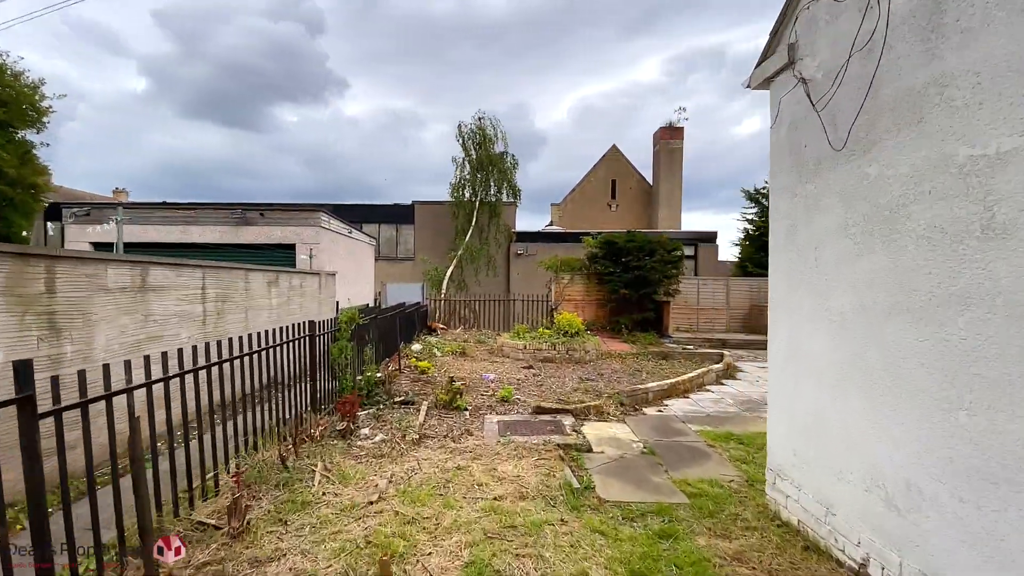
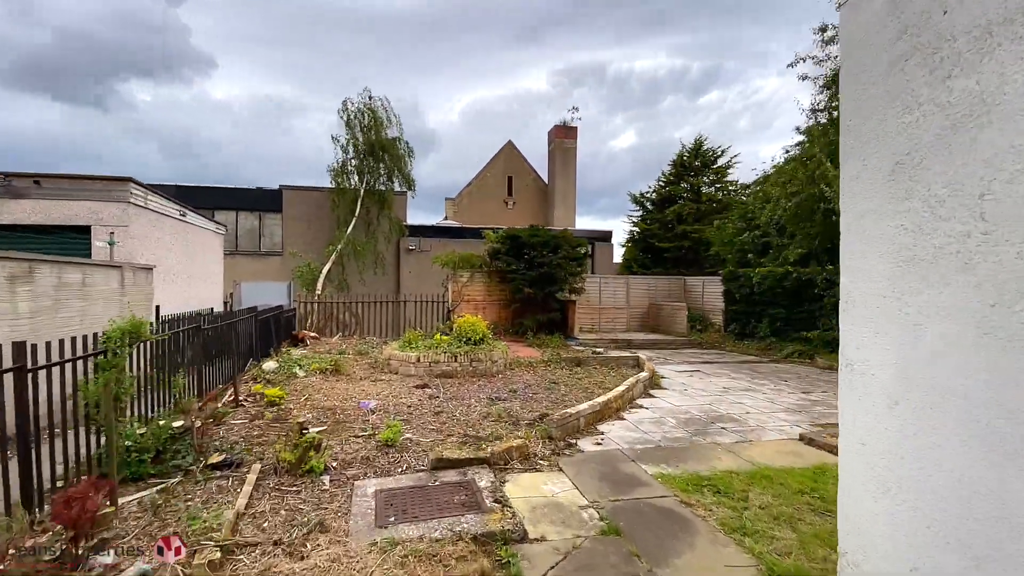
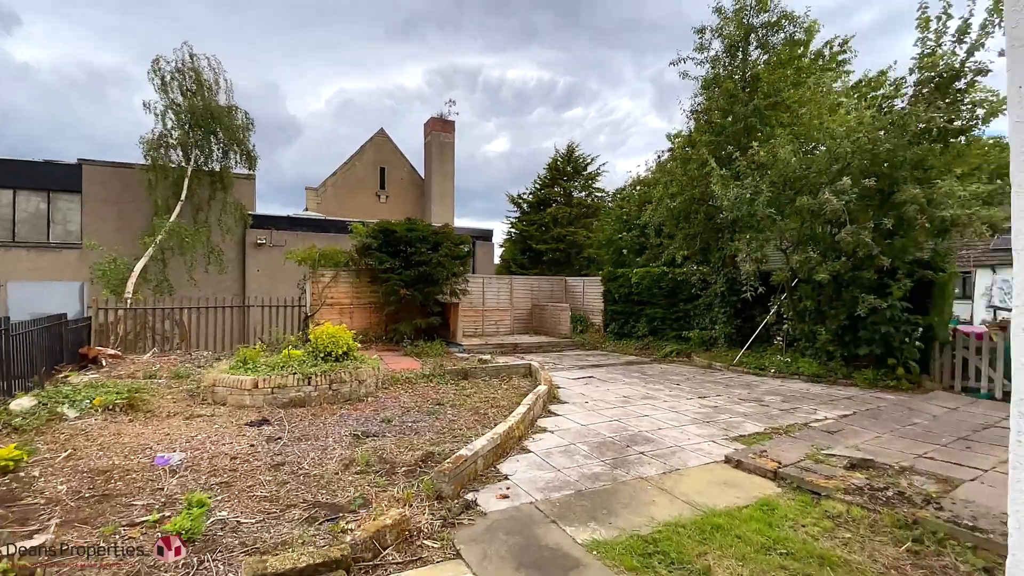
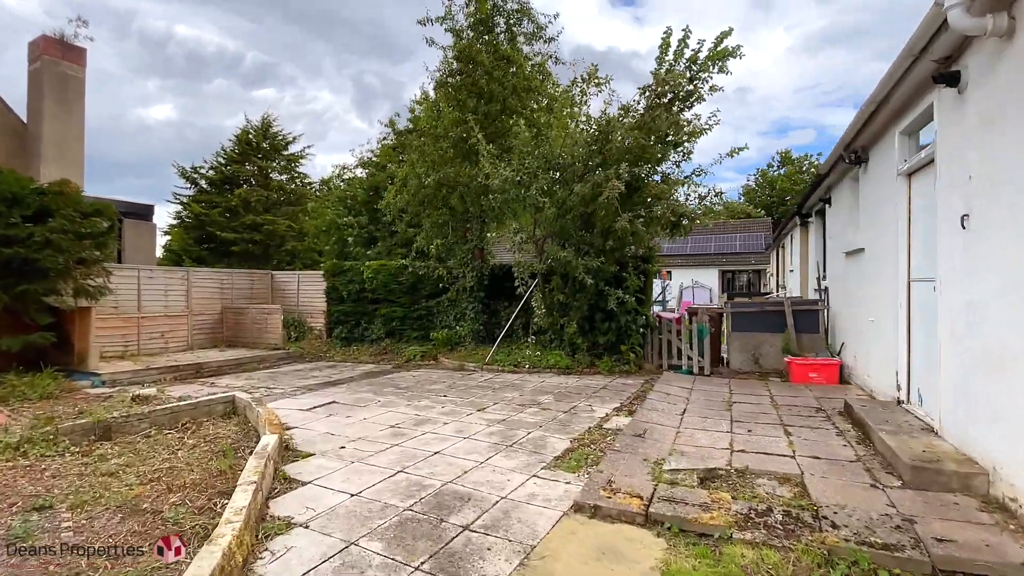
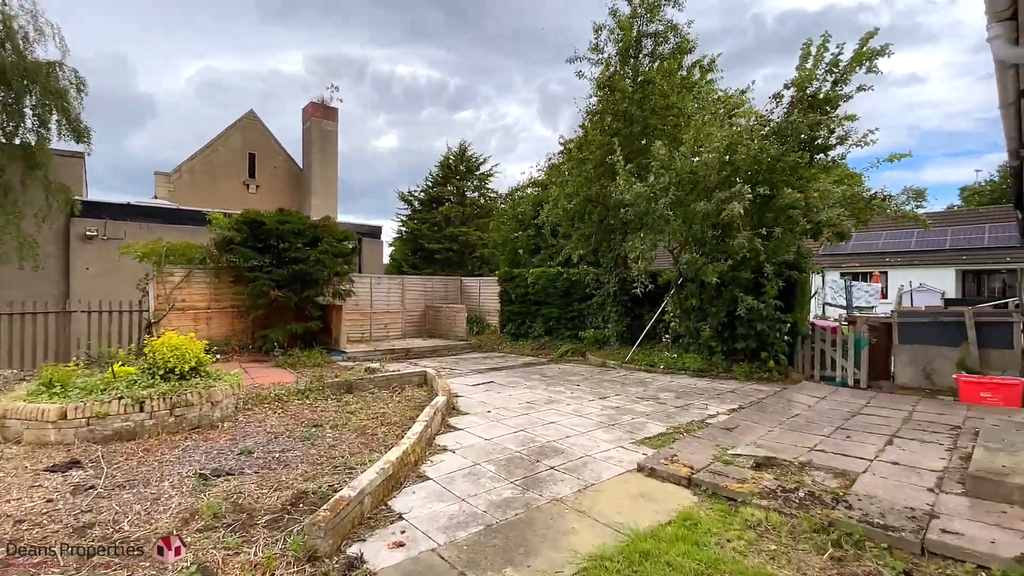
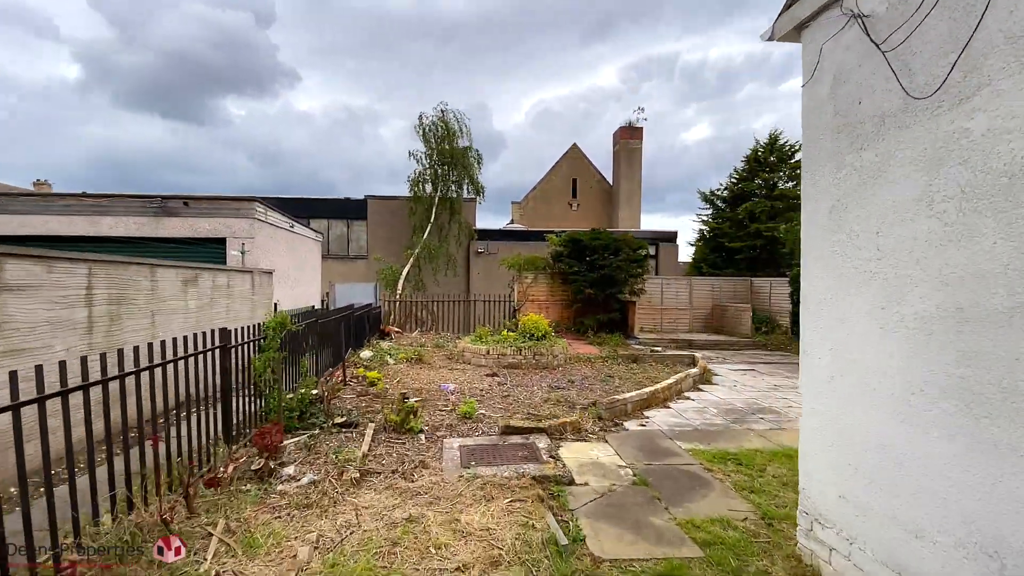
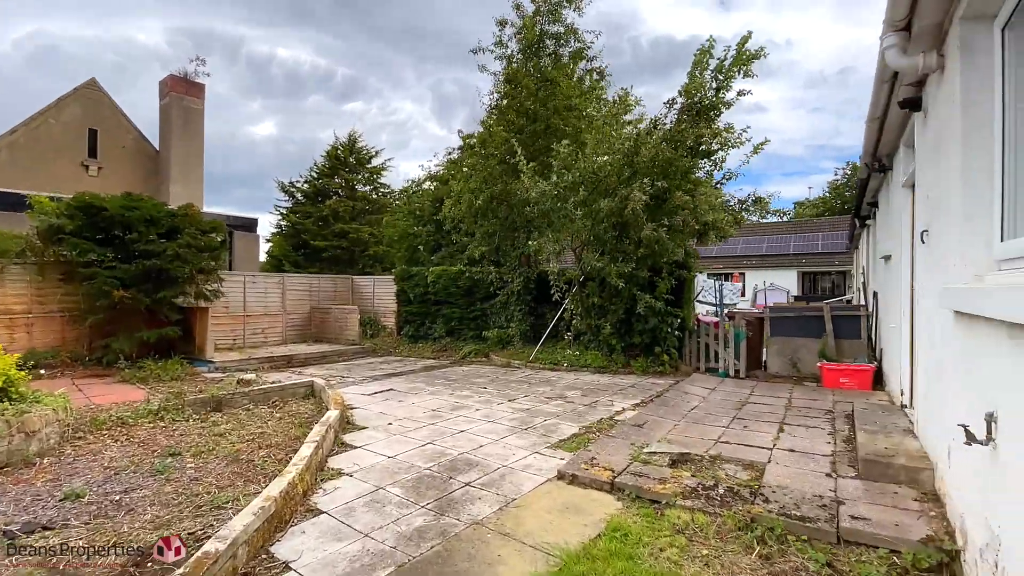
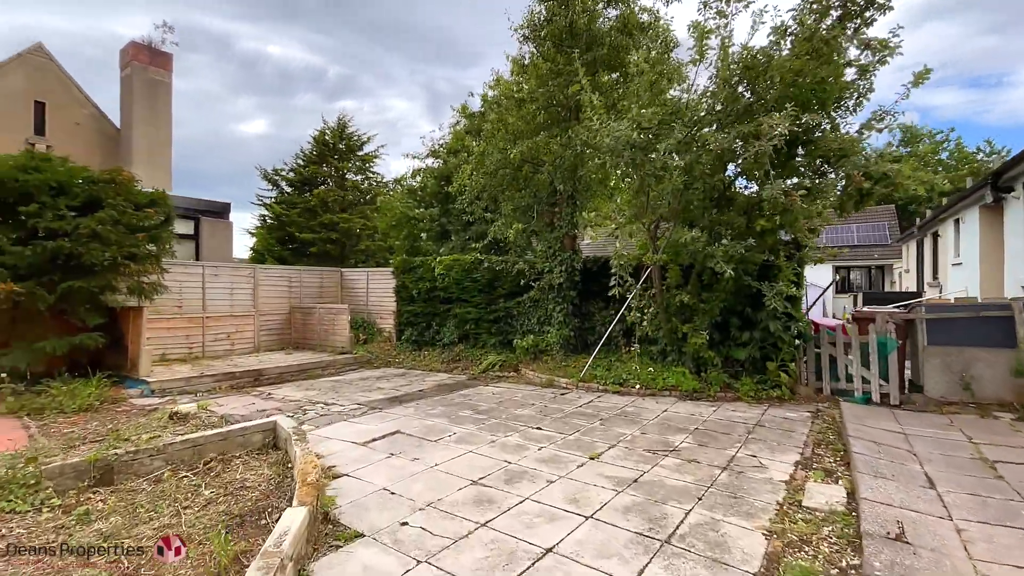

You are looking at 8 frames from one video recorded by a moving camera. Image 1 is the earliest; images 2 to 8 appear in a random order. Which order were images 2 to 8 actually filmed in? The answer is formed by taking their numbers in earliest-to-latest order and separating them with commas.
6, 2, 3, 5, 7, 4, 8
